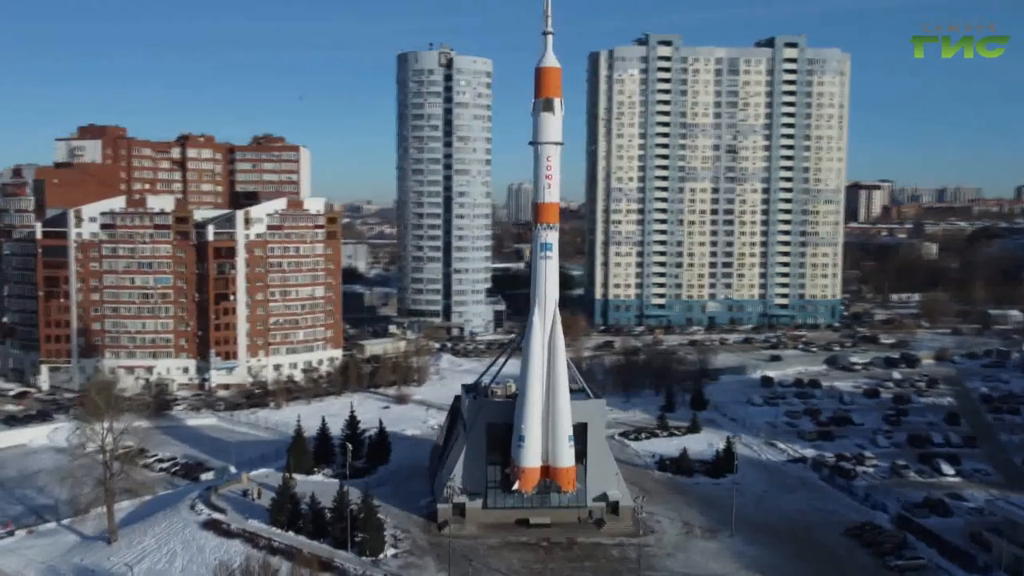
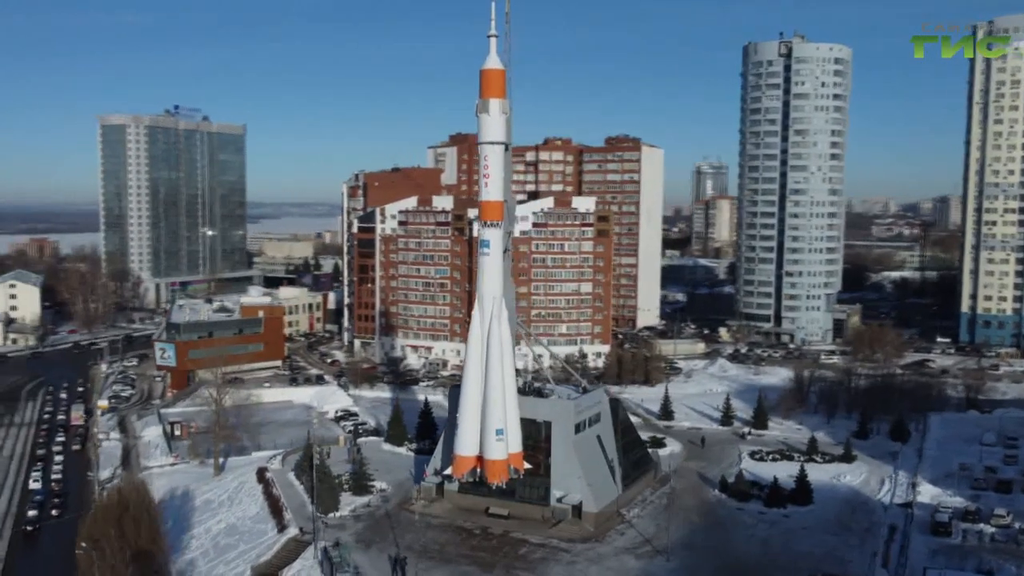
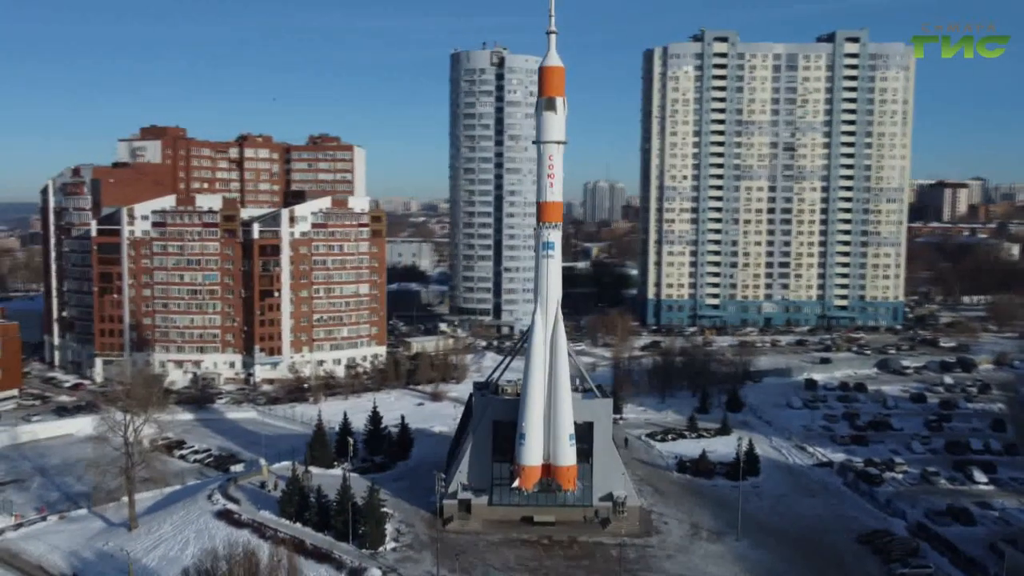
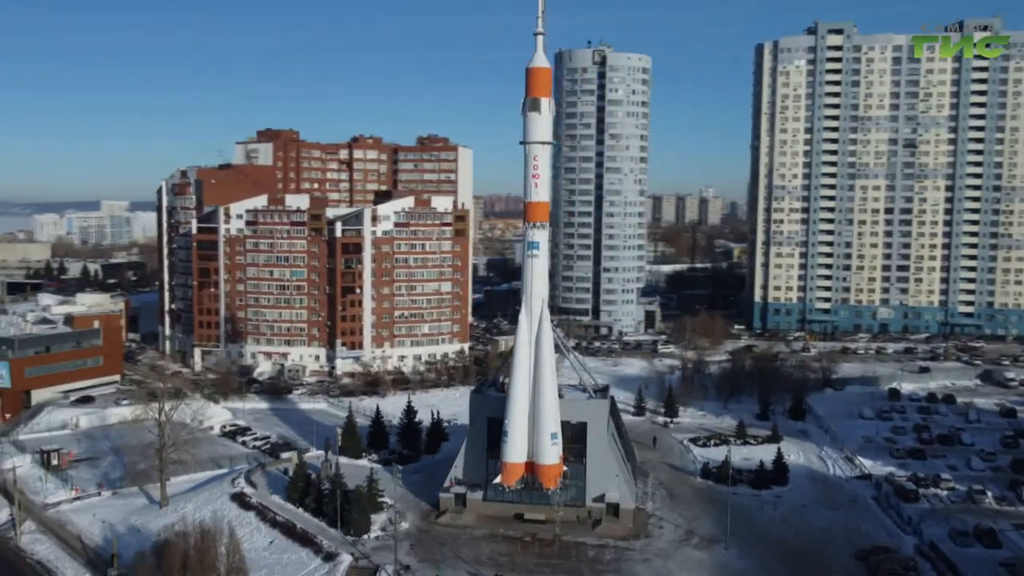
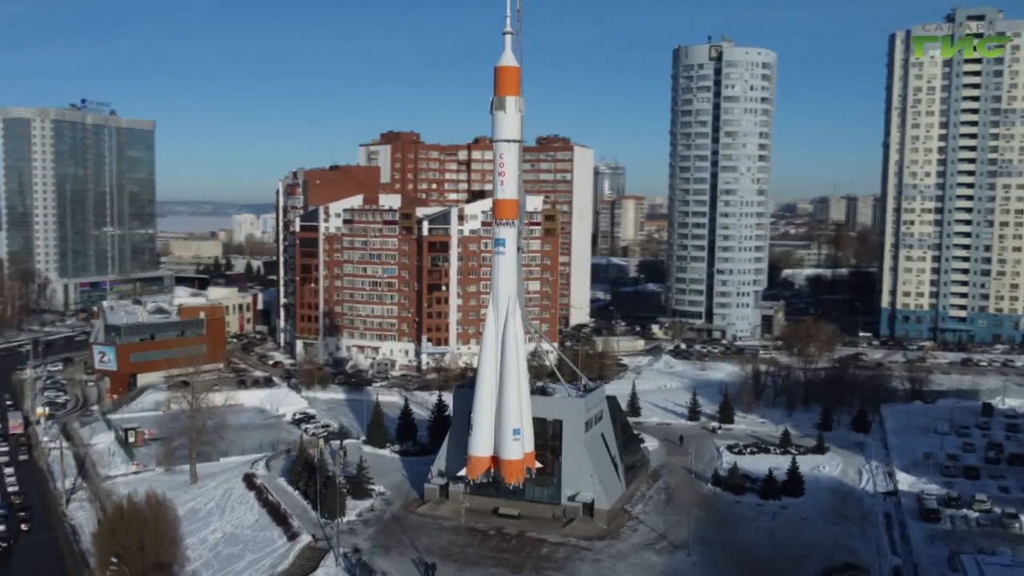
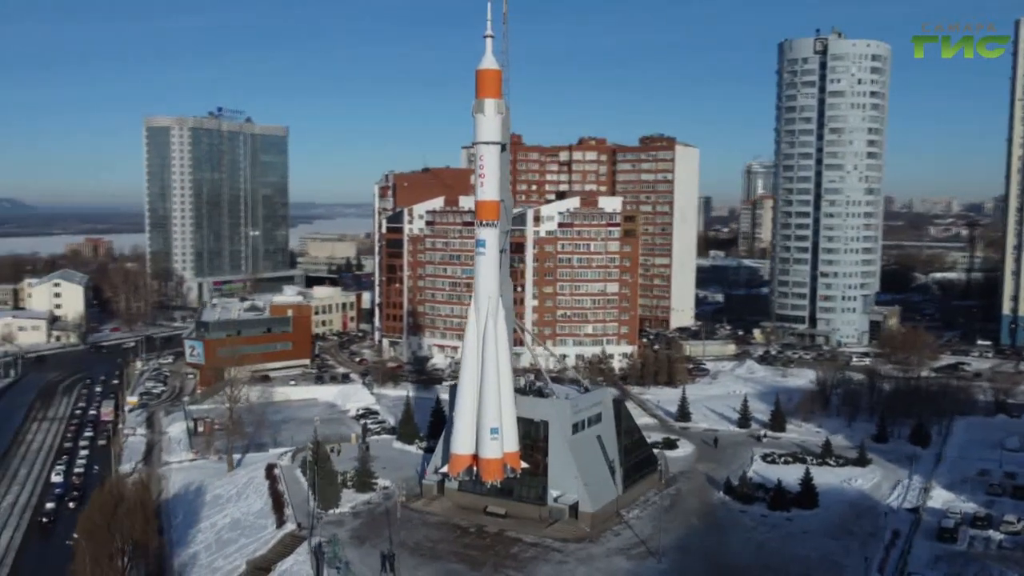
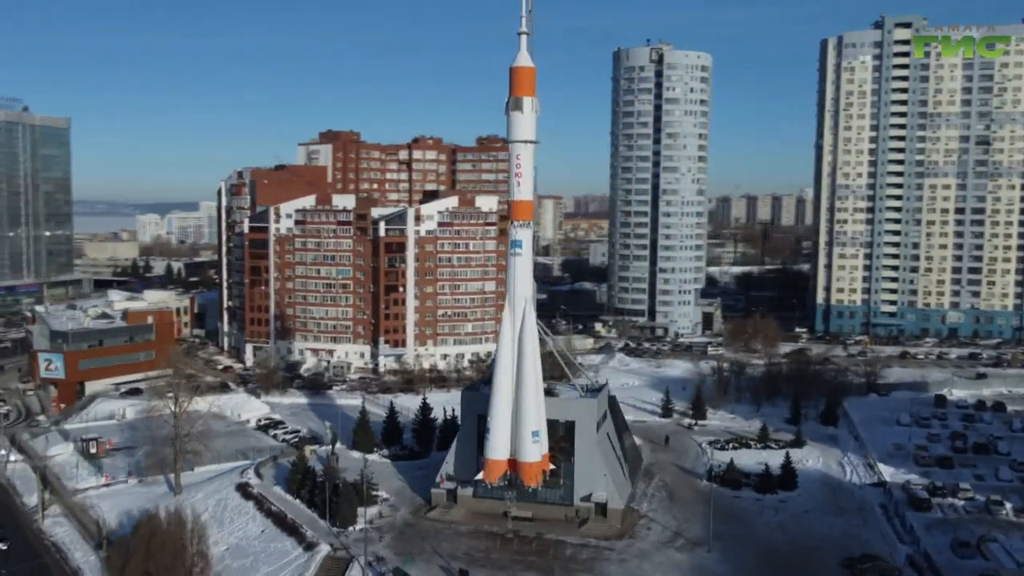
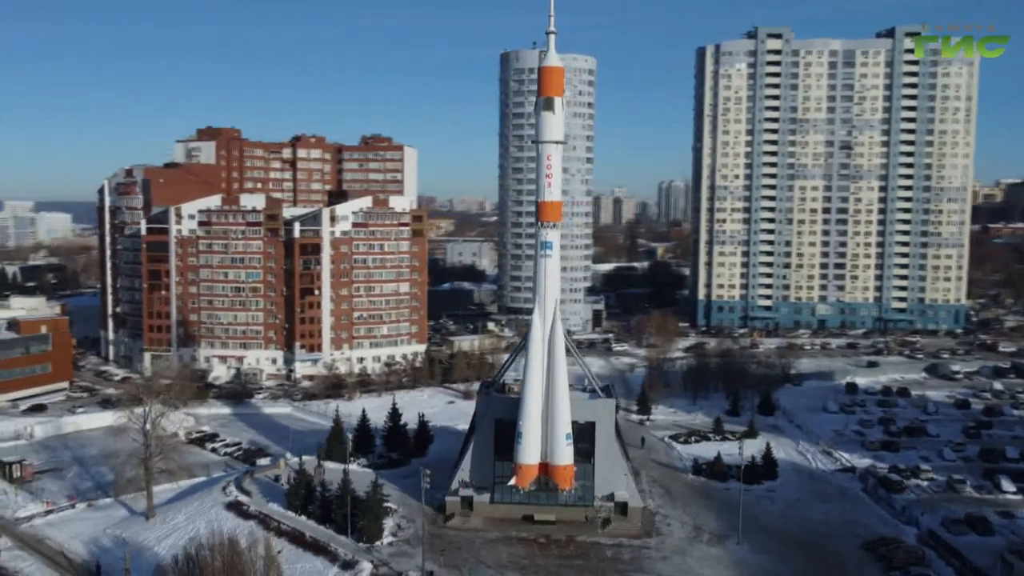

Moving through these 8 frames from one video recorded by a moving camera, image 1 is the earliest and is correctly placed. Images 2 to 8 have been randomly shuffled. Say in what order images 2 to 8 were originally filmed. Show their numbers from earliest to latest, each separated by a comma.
3, 8, 4, 7, 5, 2, 6
